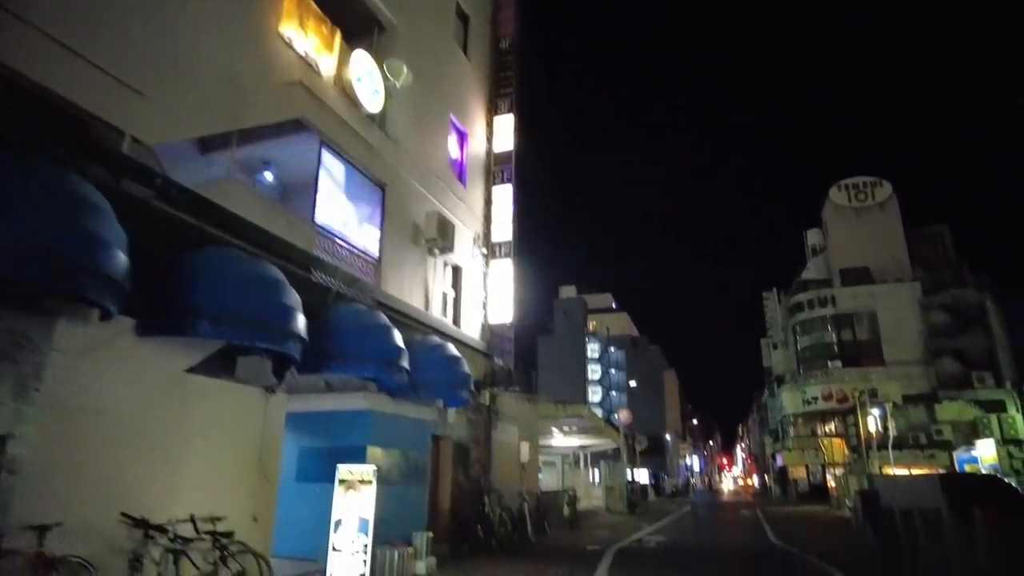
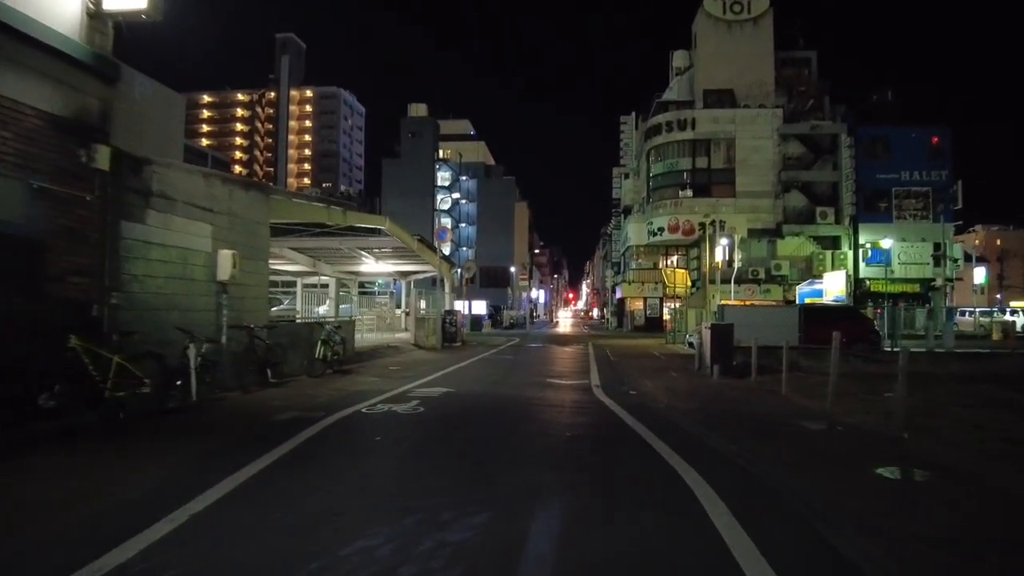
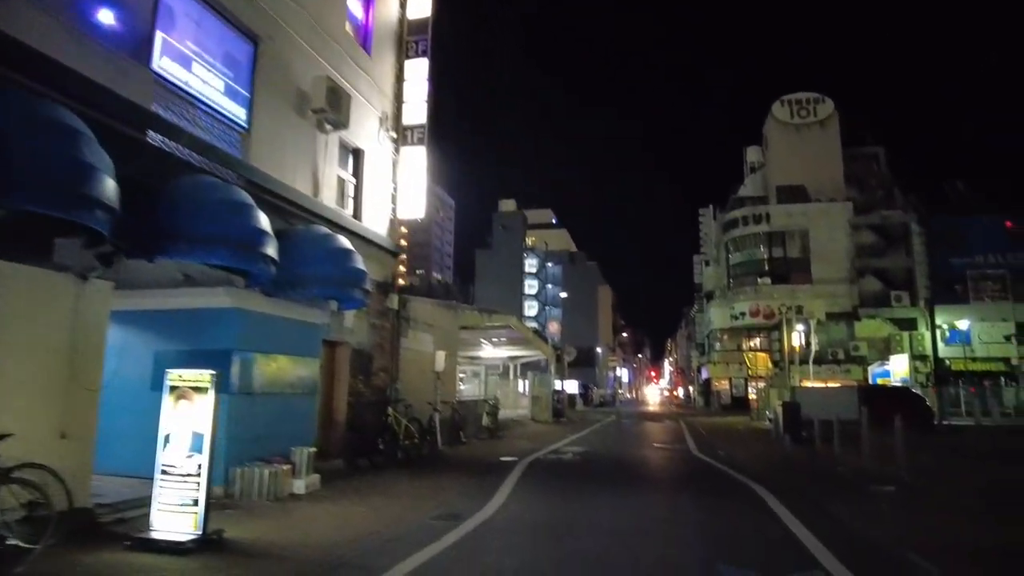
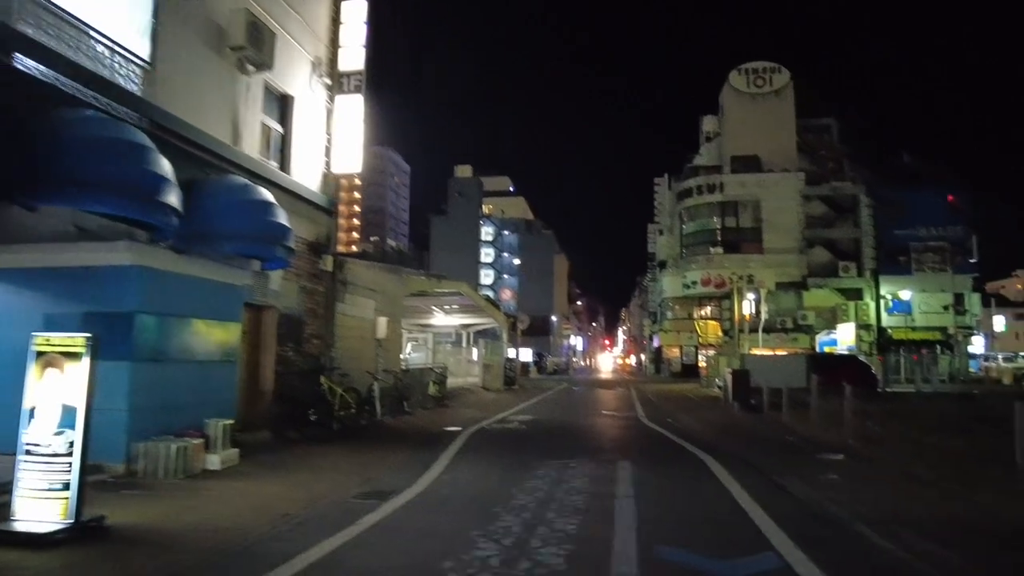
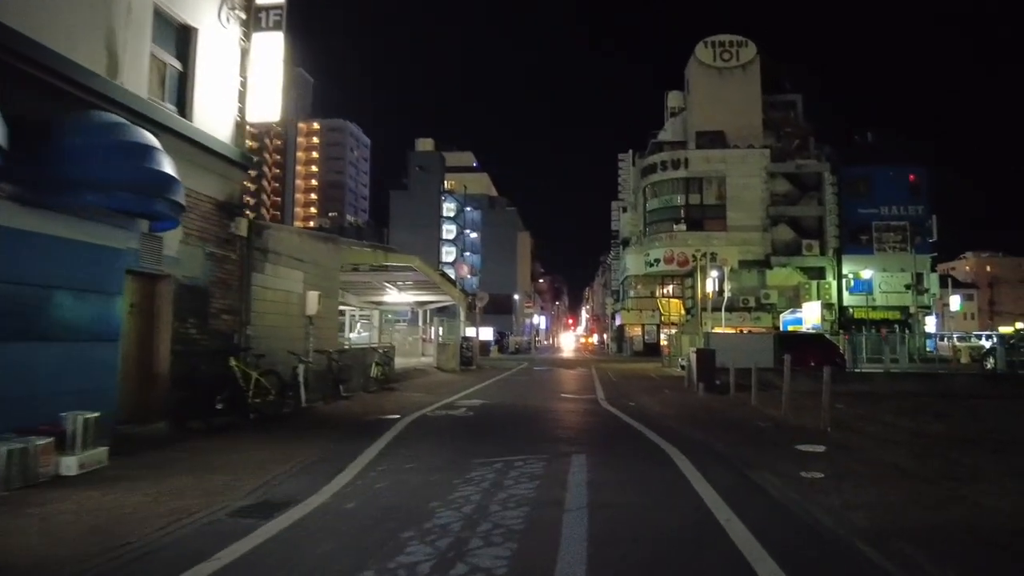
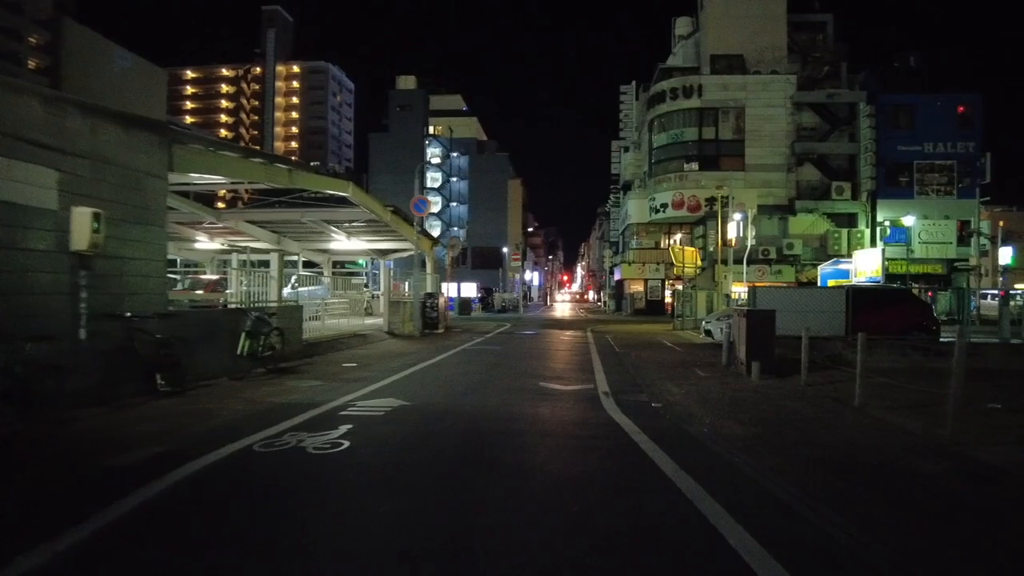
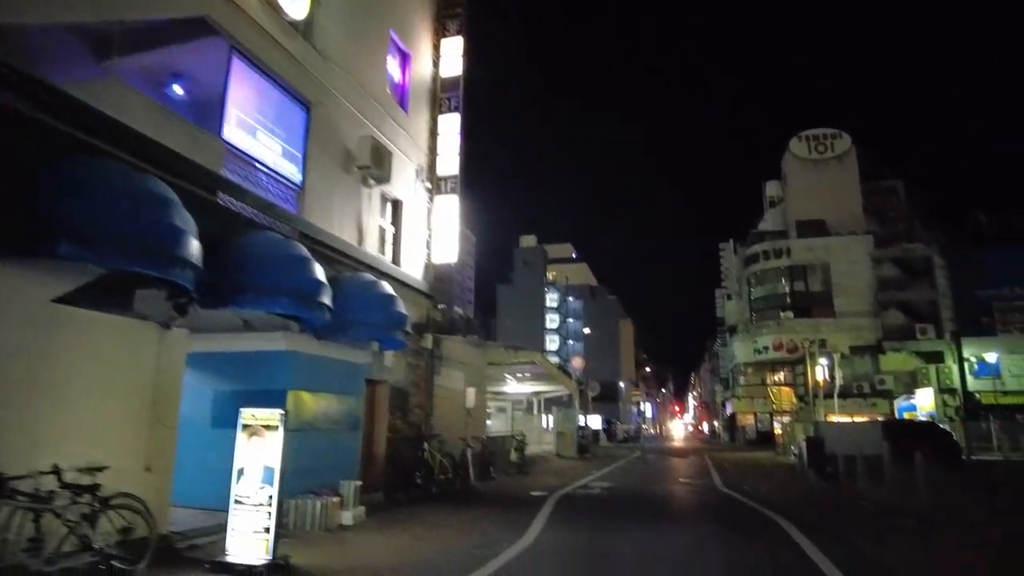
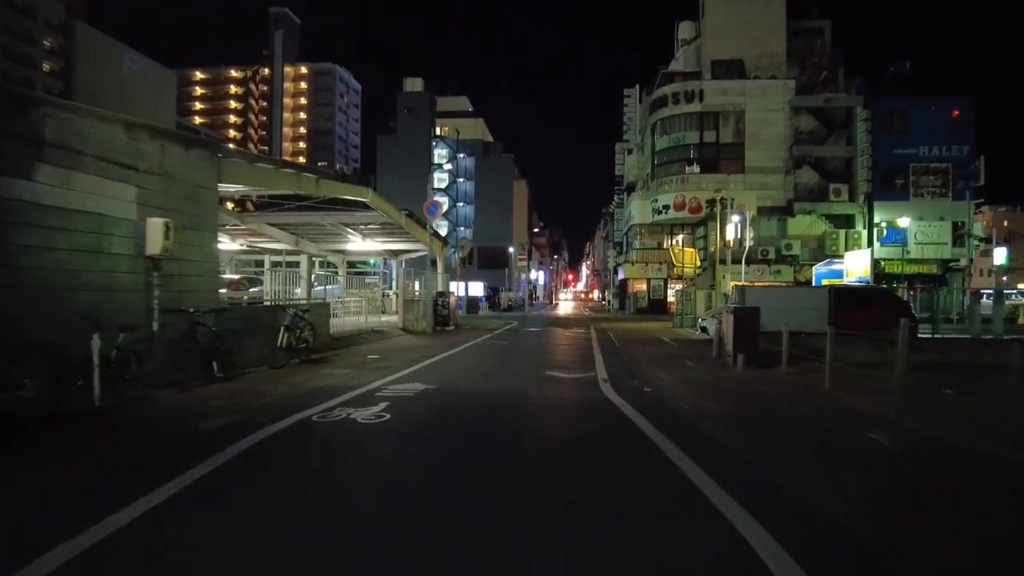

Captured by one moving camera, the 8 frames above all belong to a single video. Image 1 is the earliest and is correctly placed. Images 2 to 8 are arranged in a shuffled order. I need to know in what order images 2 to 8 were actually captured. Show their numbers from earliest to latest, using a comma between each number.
7, 3, 4, 5, 2, 8, 6
